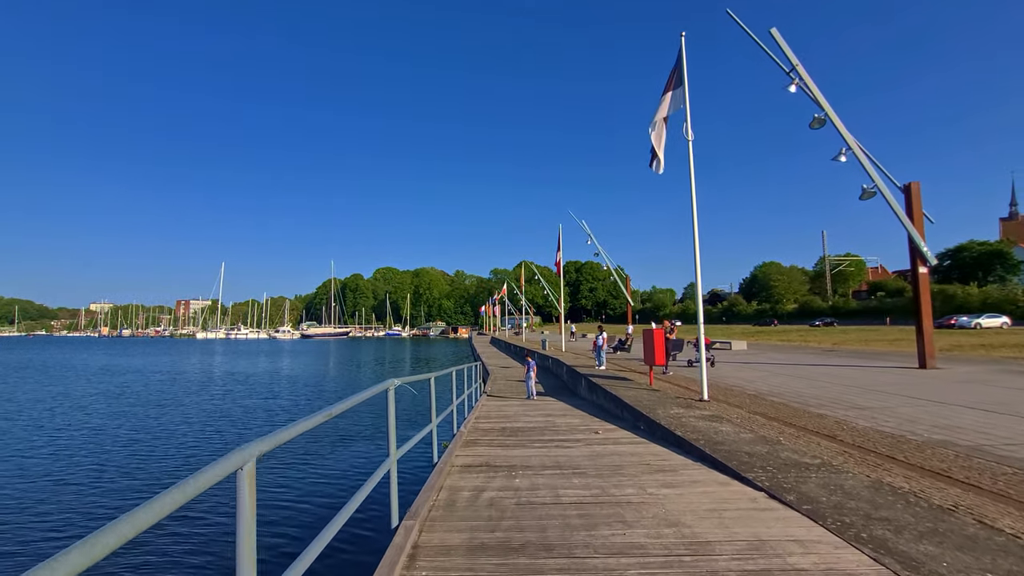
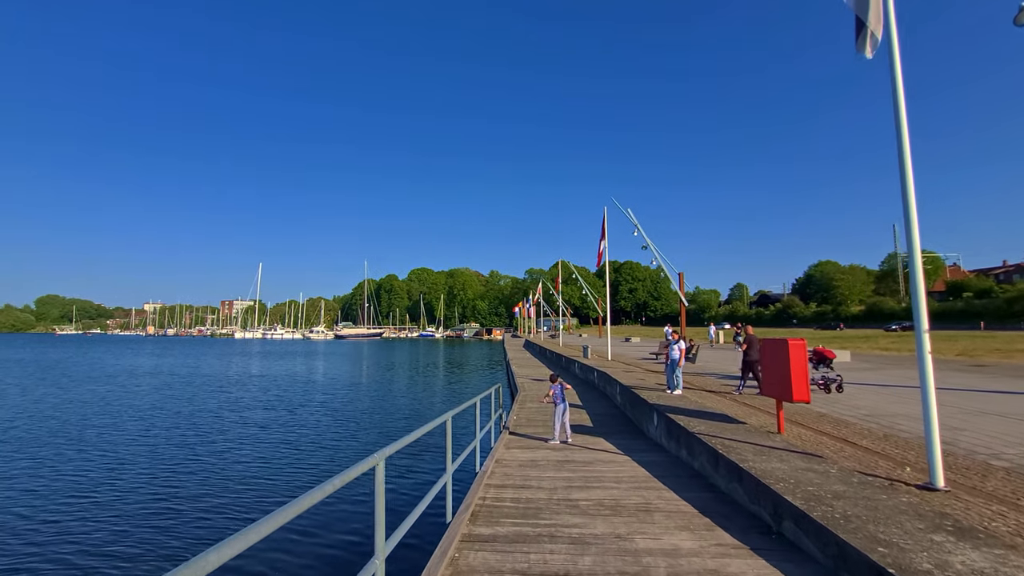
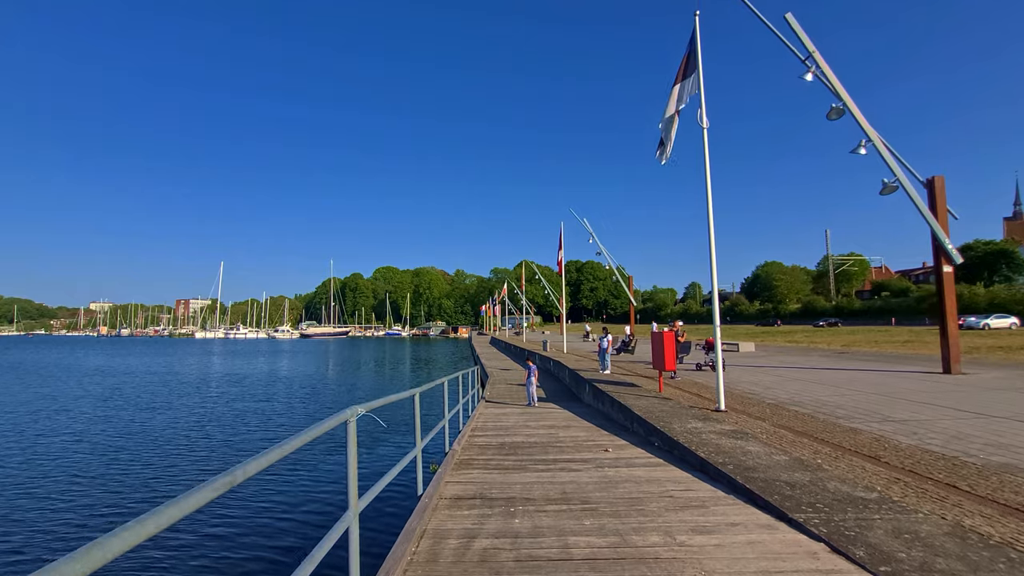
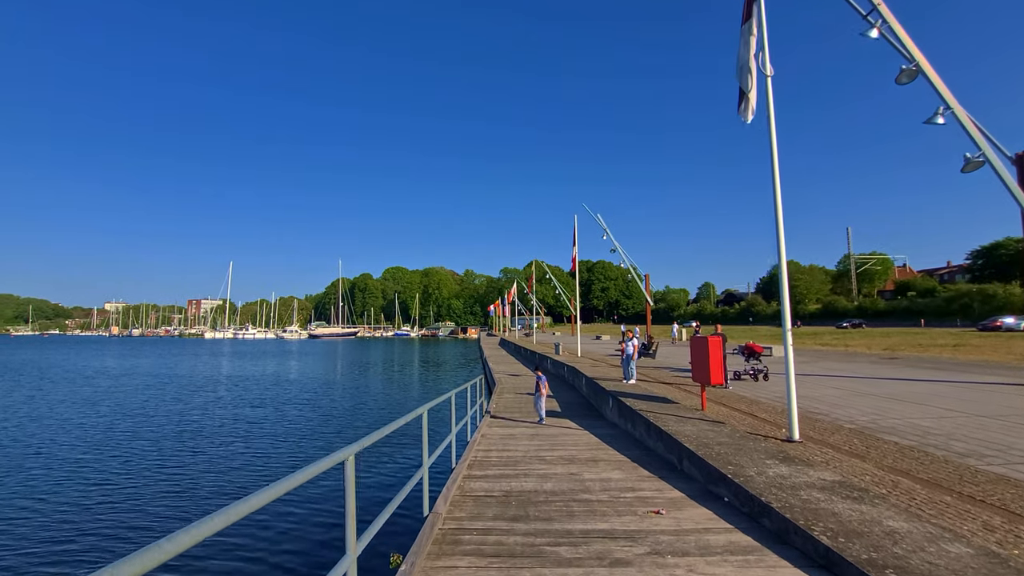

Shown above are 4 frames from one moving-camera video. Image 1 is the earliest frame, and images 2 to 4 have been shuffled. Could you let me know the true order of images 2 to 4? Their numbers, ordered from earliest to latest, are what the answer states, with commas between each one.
3, 4, 2
